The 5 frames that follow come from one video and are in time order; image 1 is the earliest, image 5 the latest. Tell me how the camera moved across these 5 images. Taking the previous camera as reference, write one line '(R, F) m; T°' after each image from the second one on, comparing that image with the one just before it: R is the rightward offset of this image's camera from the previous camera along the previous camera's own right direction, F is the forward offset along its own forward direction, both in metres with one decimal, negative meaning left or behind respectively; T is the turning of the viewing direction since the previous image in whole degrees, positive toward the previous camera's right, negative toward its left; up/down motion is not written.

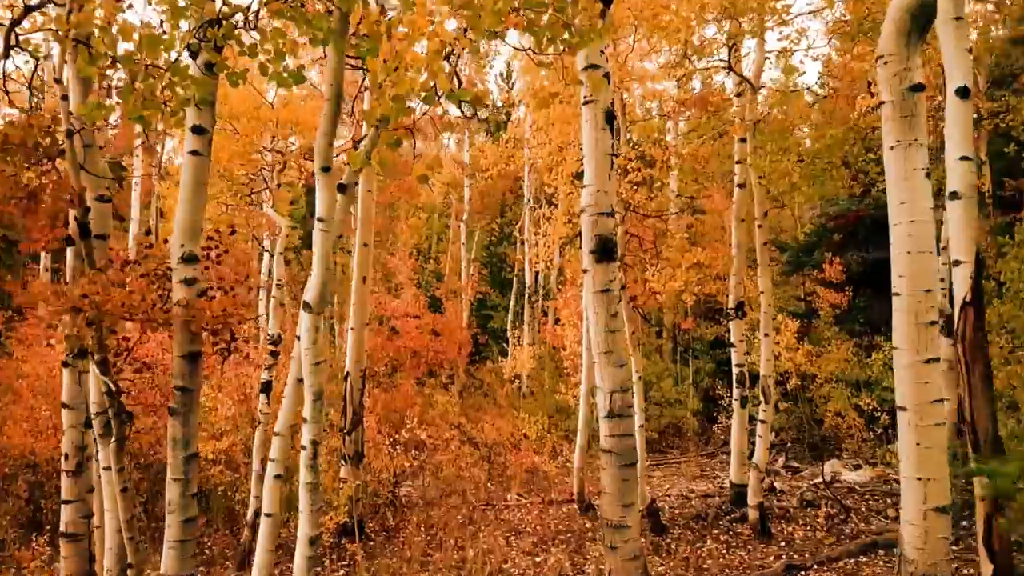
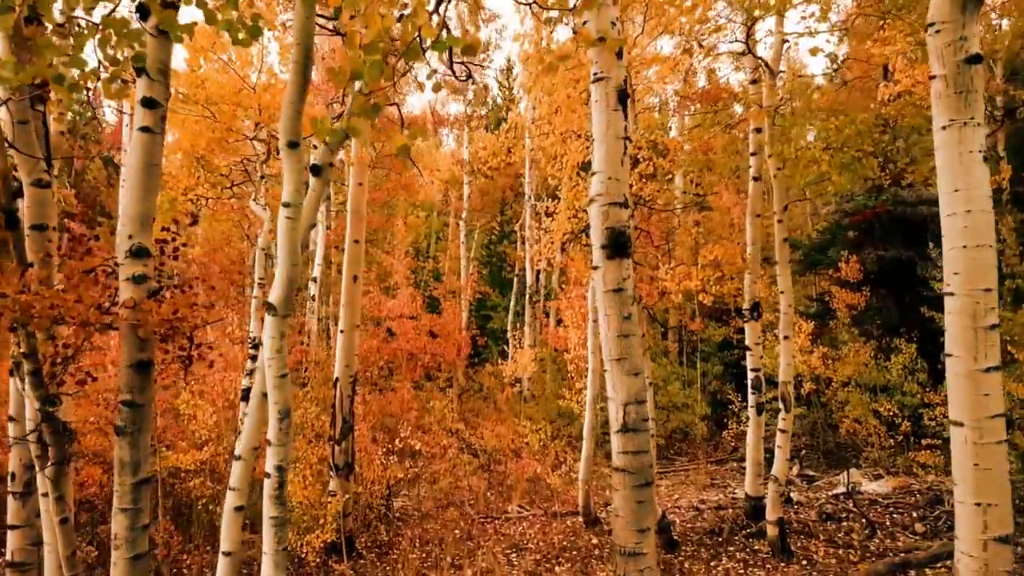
(0.0, +0.6) m; 0°
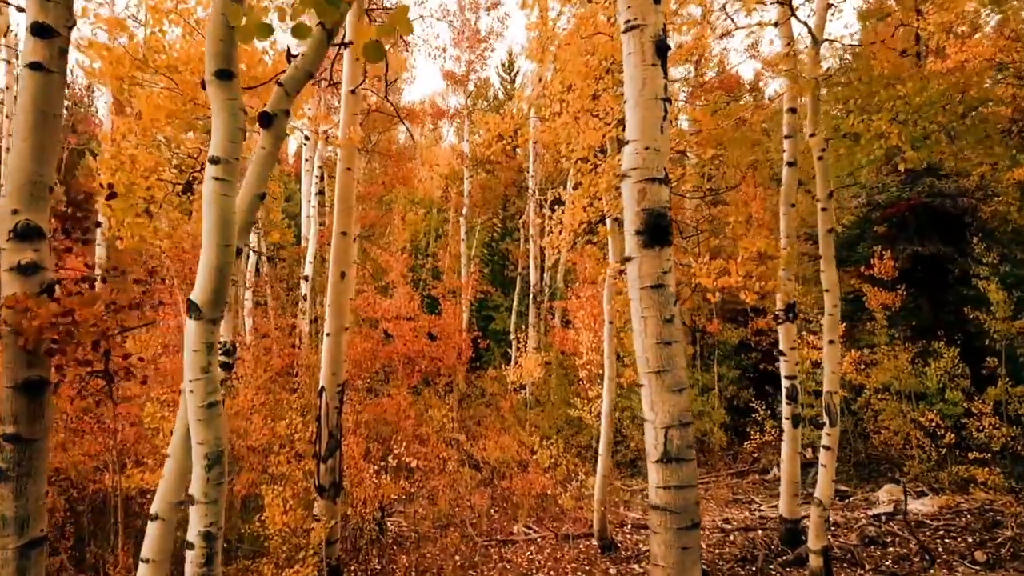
(-0.1, +1.0) m; 0°
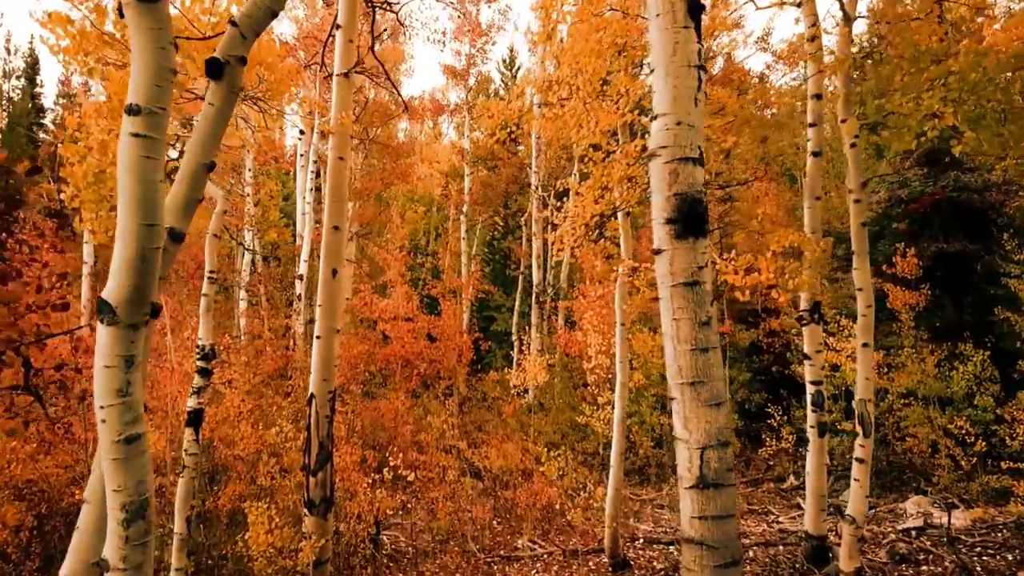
(-0.1, +0.6) m; 0°
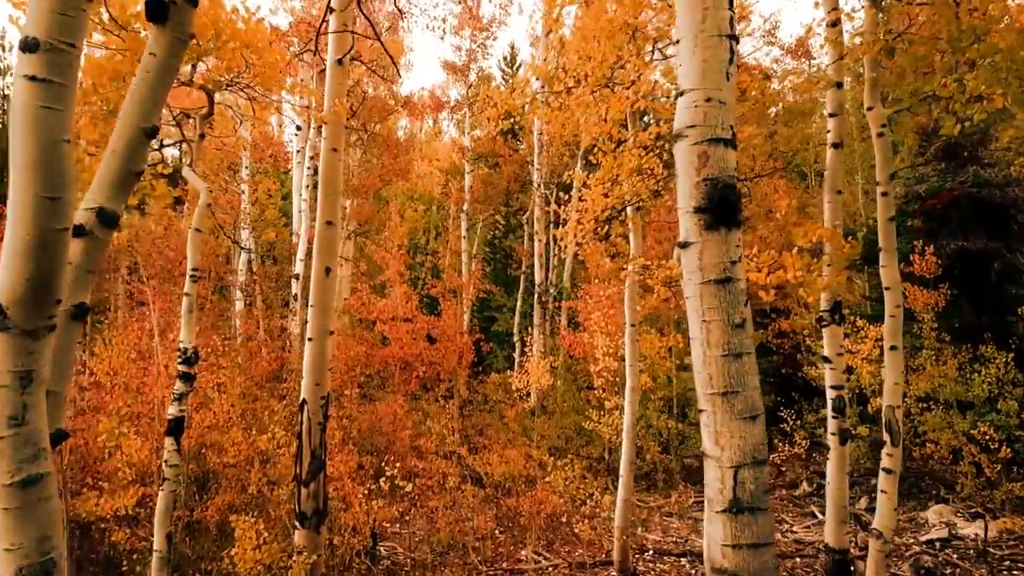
(-0.1, +0.4) m; 0°
